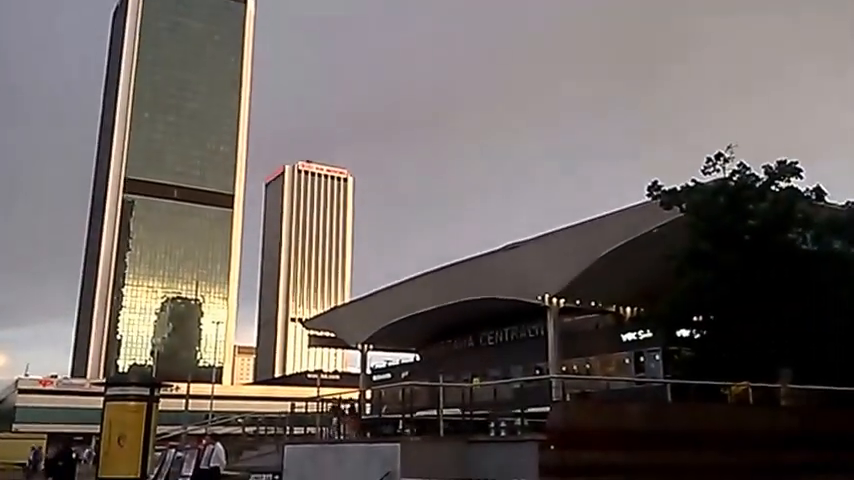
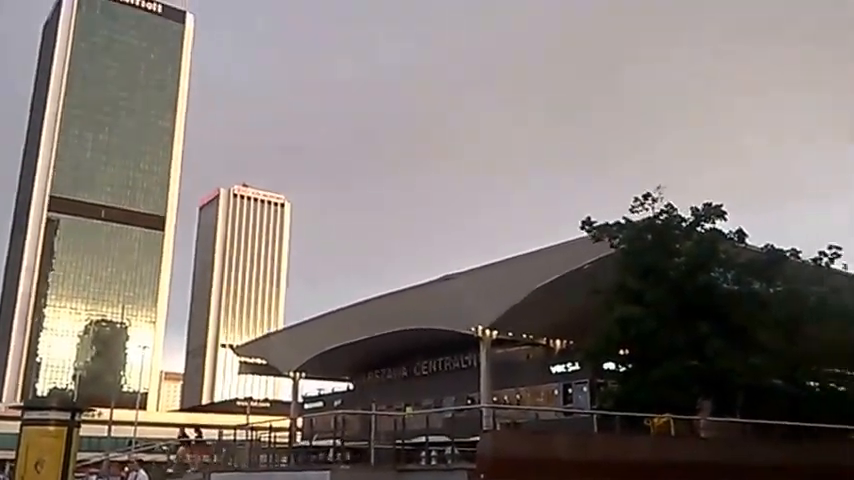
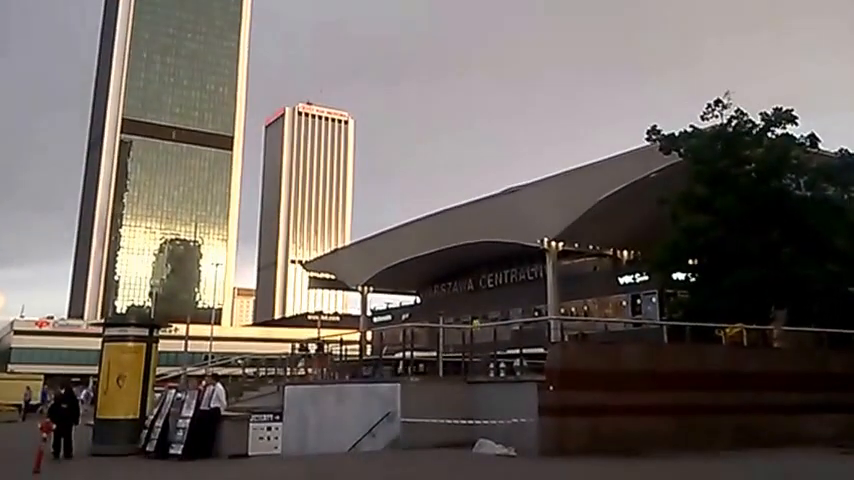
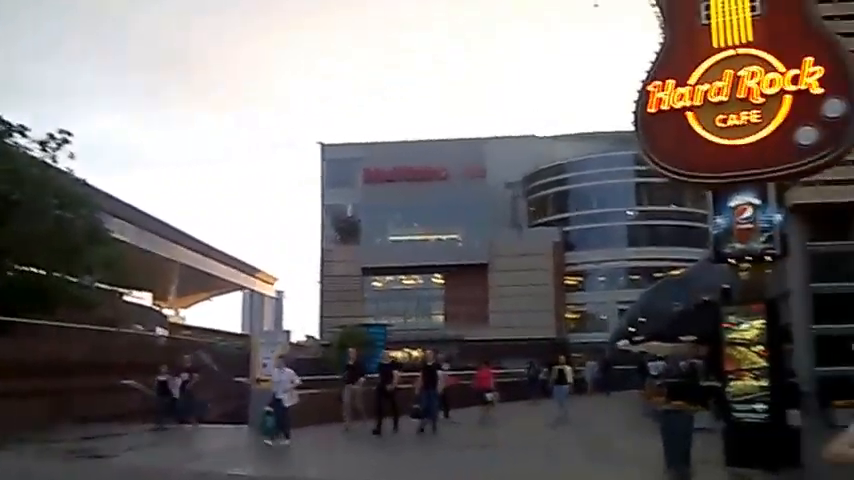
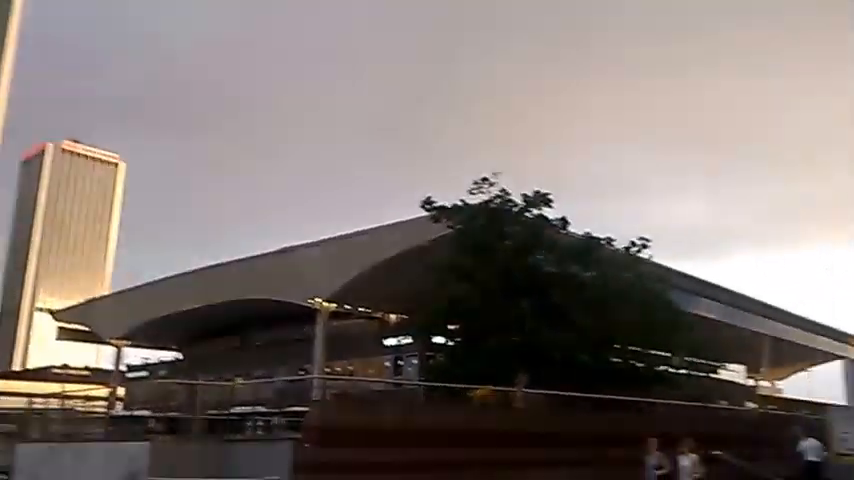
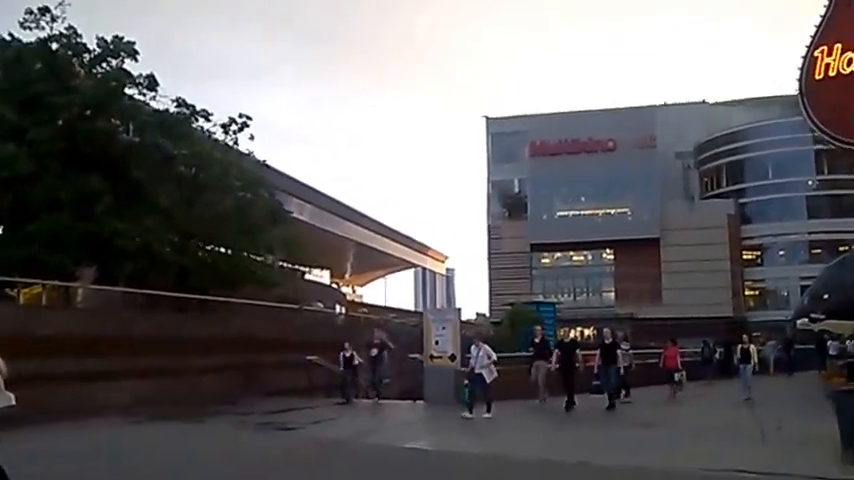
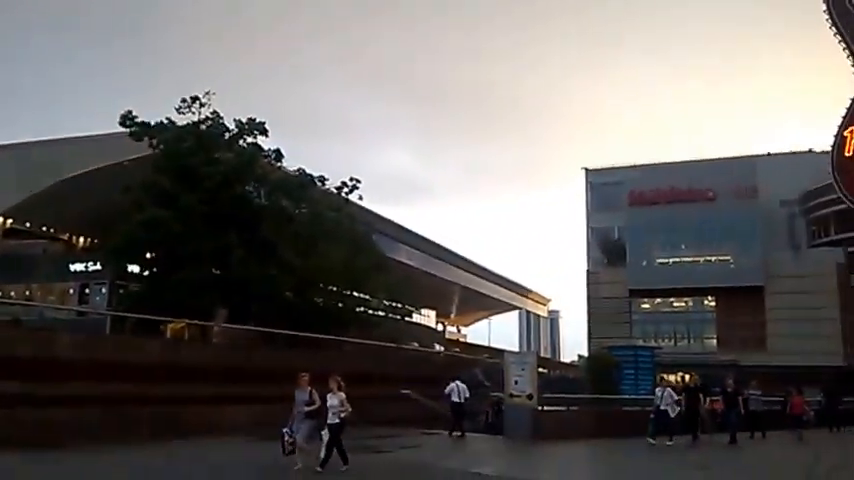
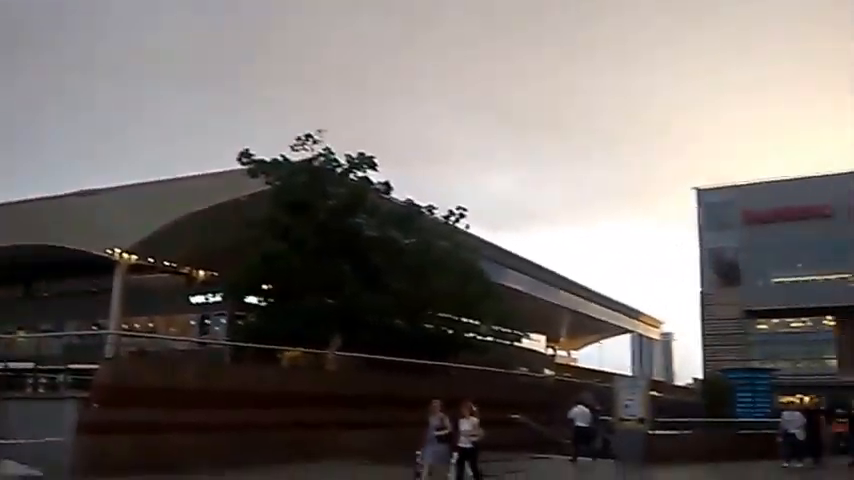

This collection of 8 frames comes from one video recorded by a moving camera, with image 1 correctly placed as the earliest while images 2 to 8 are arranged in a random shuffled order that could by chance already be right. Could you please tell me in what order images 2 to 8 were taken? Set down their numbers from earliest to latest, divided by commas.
3, 2, 5, 8, 7, 6, 4
